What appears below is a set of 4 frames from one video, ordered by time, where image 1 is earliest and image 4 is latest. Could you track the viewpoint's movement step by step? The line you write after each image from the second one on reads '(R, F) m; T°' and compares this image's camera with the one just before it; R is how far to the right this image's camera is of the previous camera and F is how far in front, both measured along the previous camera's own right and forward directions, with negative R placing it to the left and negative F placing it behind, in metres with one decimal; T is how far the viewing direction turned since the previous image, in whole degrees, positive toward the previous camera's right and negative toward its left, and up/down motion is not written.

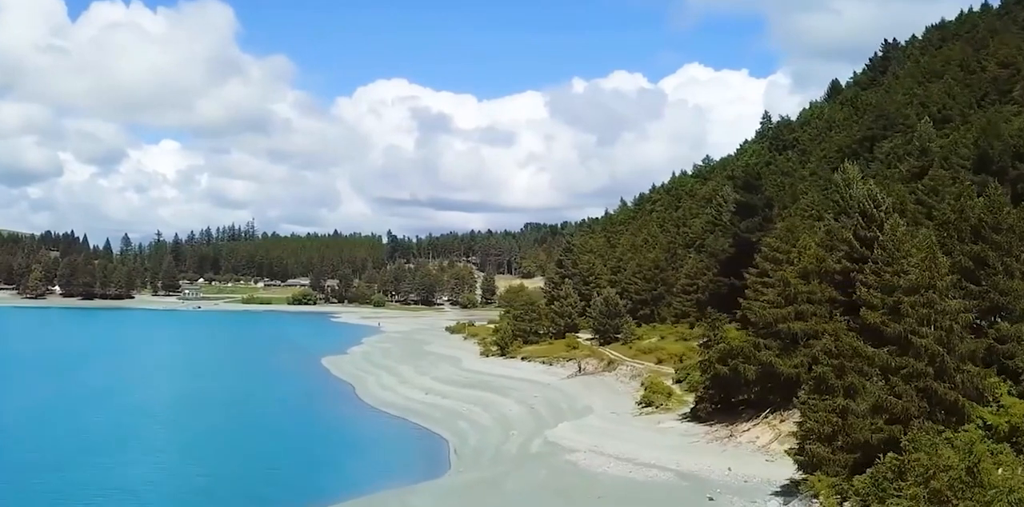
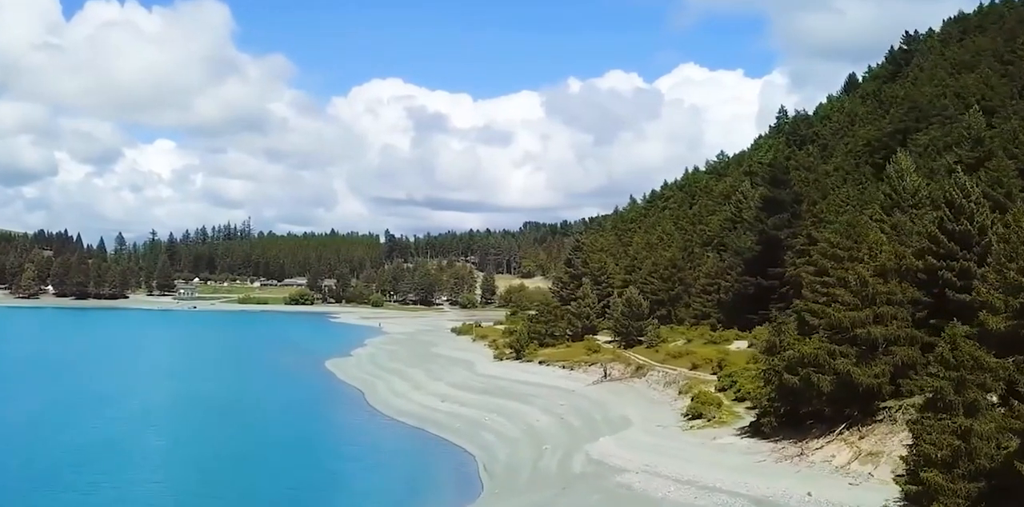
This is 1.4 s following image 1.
(-1.6, +3.6) m; 0°
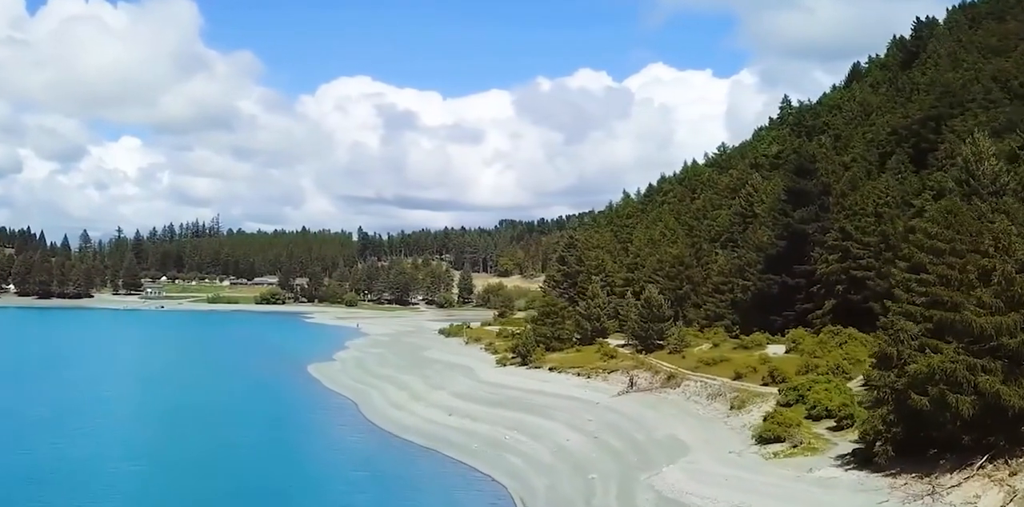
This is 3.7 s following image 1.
(-2.4, +6.0) m; +2°
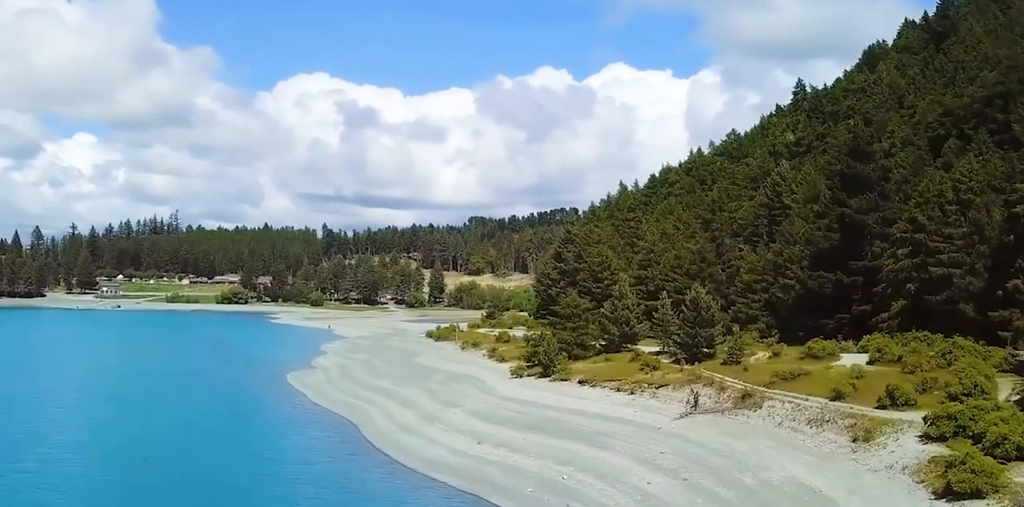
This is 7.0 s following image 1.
(-3.5, +8.6) m; +2°
